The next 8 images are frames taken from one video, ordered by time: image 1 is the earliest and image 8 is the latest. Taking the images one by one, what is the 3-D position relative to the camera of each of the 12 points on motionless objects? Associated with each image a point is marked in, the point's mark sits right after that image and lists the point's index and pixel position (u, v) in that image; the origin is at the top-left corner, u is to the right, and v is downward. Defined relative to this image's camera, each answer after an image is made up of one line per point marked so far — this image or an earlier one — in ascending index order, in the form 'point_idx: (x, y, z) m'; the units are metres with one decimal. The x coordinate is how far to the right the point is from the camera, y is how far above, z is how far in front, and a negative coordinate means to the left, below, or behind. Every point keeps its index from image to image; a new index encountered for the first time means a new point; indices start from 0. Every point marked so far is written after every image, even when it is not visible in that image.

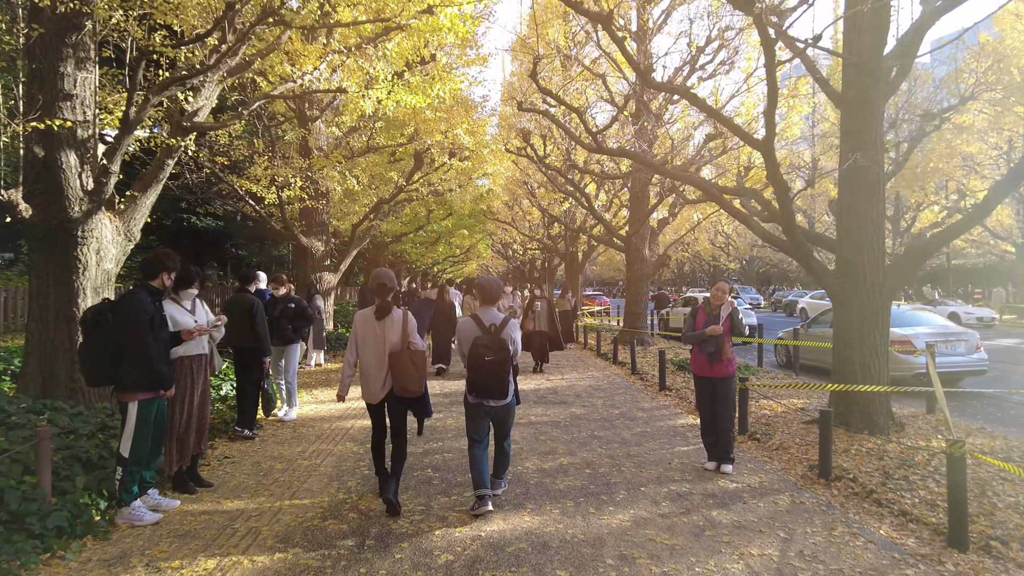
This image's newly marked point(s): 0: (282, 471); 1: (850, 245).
0: (-1.7, -1.3, +4.9) m
1: (+3.2, +0.4, +6.4) m
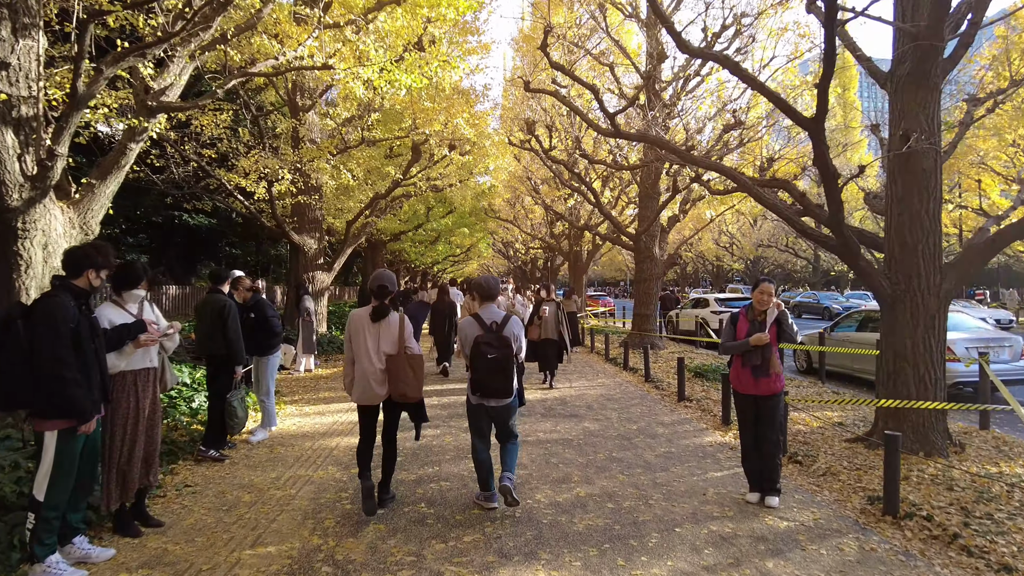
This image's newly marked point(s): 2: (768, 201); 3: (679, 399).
0: (-1.6, -1.3, +4.2) m
1: (+3.2, +0.4, +5.6) m
2: (+2.3, +0.8, +6.1) m
3: (+2.0, -1.3, +7.9) m
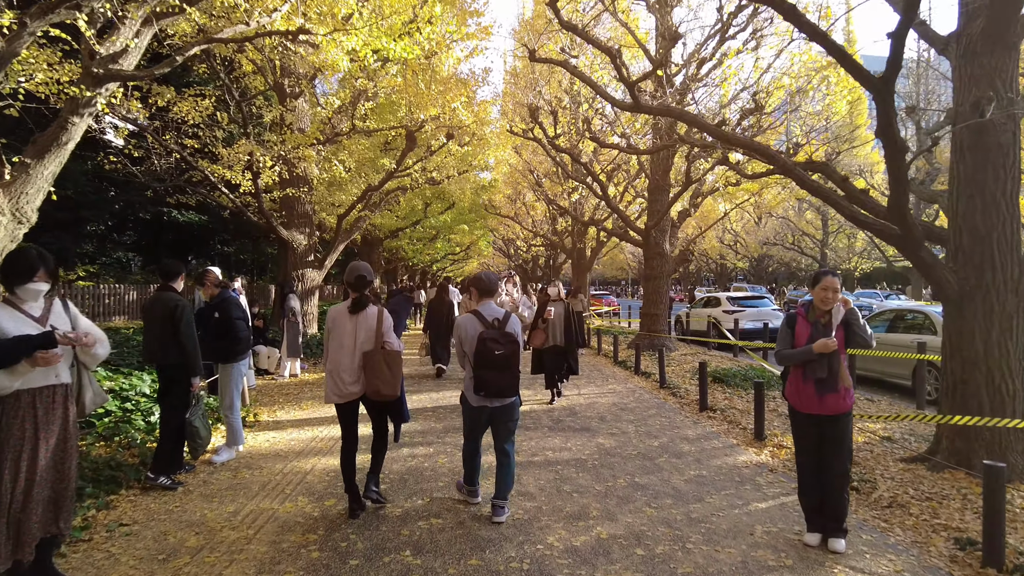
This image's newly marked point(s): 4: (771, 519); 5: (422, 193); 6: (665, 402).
0: (-1.6, -1.3, +3.4) m
1: (+3.2, +0.4, +4.8) m
2: (+2.4, +0.8, +5.3) m
3: (+2.0, -1.3, +7.1) m
4: (+1.5, -1.4, +4.0) m
5: (-2.3, +2.5, +17.7) m
6: (+1.7, -1.3, +7.7) m
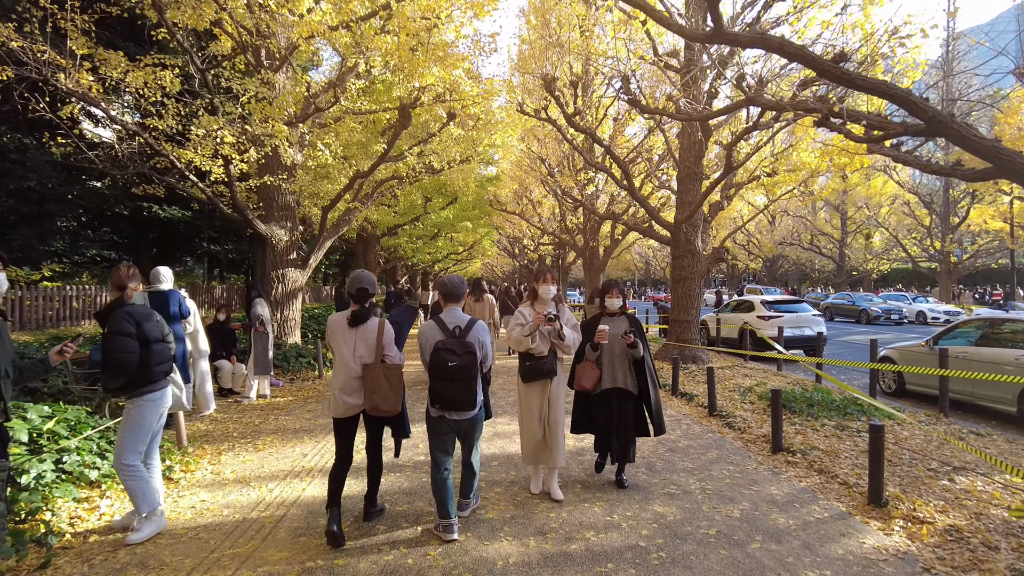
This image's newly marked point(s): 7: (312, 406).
0: (-1.5, -1.3, +1.7) m
1: (+3.4, +0.4, +3.2) m
2: (+2.5, +0.8, +3.7) m
3: (+2.1, -1.3, +5.5) m
4: (+1.7, -1.4, +2.4) m
5: (-2.1, +2.5, +16.1) m
6: (+1.9, -1.3, +6.0) m
7: (-2.2, -1.3, +7.6) m
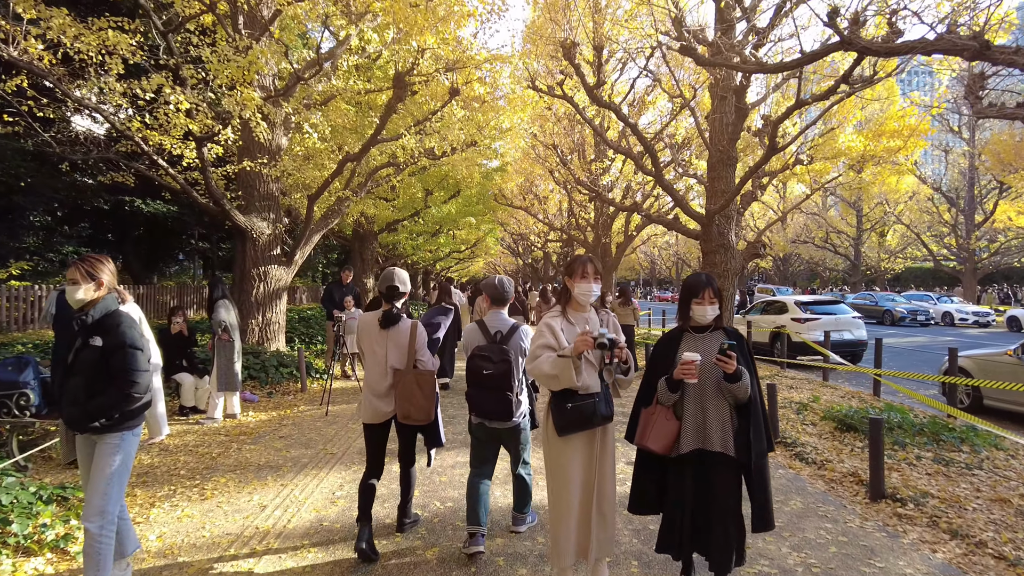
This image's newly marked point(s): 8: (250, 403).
0: (-1.3, -1.3, +0.4) m
1: (+3.5, +0.4, +1.9) m
2: (+2.6, +0.8, +2.4) m
3: (+2.3, -1.3, +4.2) m
4: (+1.8, -1.4, +1.1) m
5: (-2.0, +2.5, +14.8) m
6: (+2.0, -1.3, +4.7) m
7: (-2.1, -1.3, +6.3) m
8: (-2.9, -1.3, +7.6) m
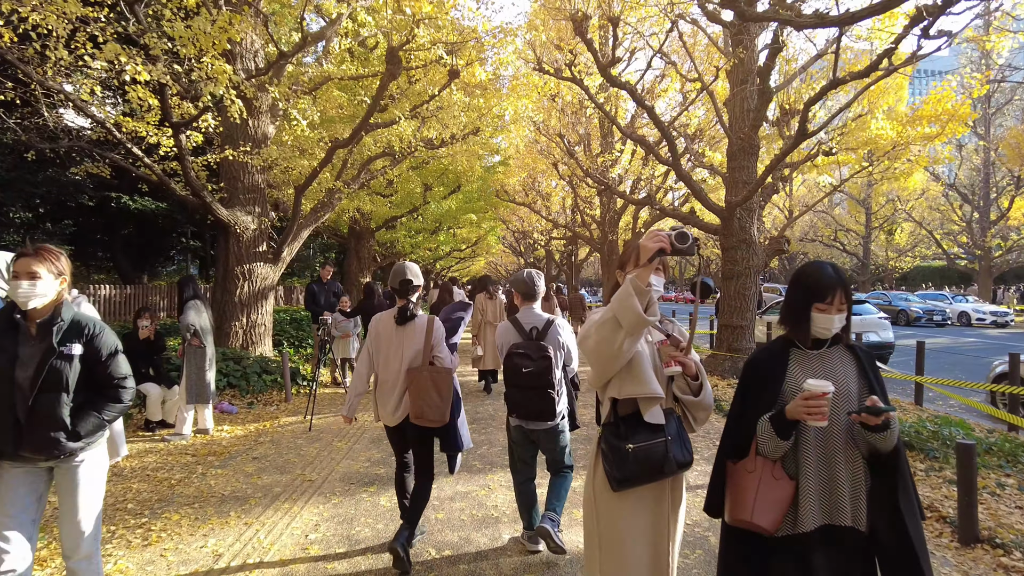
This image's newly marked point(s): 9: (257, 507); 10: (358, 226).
0: (-1.3, -1.3, -0.3) m
1: (+3.6, +0.4, +1.1) m
2: (+2.7, +0.8, +1.6) m
3: (+2.3, -1.3, +3.4) m
4: (+1.9, -1.4, +0.3) m
5: (-1.9, +2.5, +14.0) m
6: (+2.1, -1.3, +4.0) m
7: (-2.0, -1.3, +5.6) m
8: (-2.9, -1.3, +6.8) m
9: (-1.5, -1.3, +4.1) m
10: (-4.0, +1.6, +17.6) m
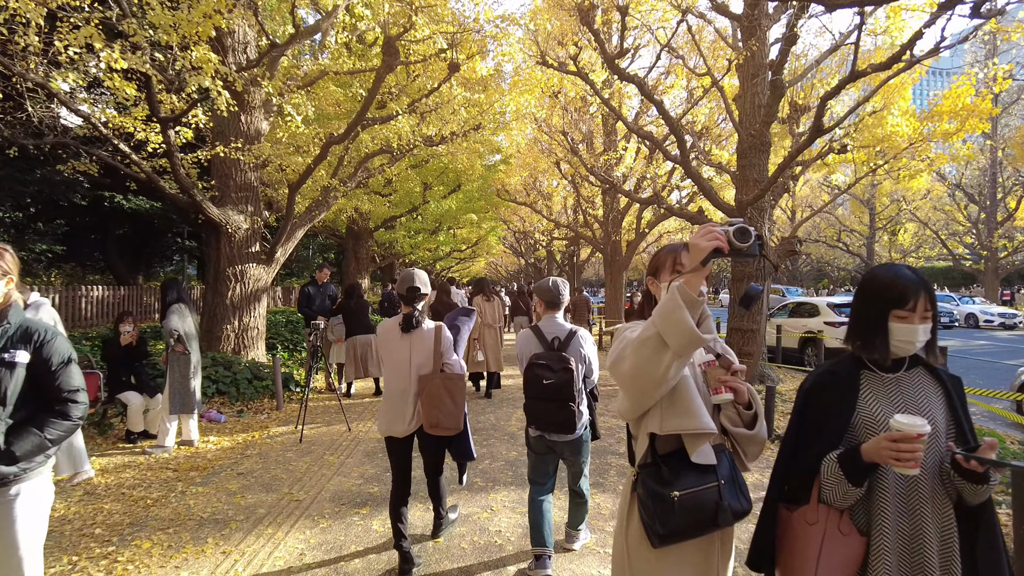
0: (-1.2, -1.3, -0.7) m
1: (+3.6, +0.4, +0.7) m
2: (+2.7, +0.8, +1.2) m
3: (+2.4, -1.3, +3.0) m
4: (+1.9, -1.4, -0.1) m
5: (-1.9, +2.5, +13.7) m
6: (+2.1, -1.3, +3.6) m
7: (-2.0, -1.3, +5.2) m
8: (-2.8, -1.3, +6.5) m
9: (-1.5, -1.3, +3.7) m
10: (-4.0, +1.6, +17.3) m
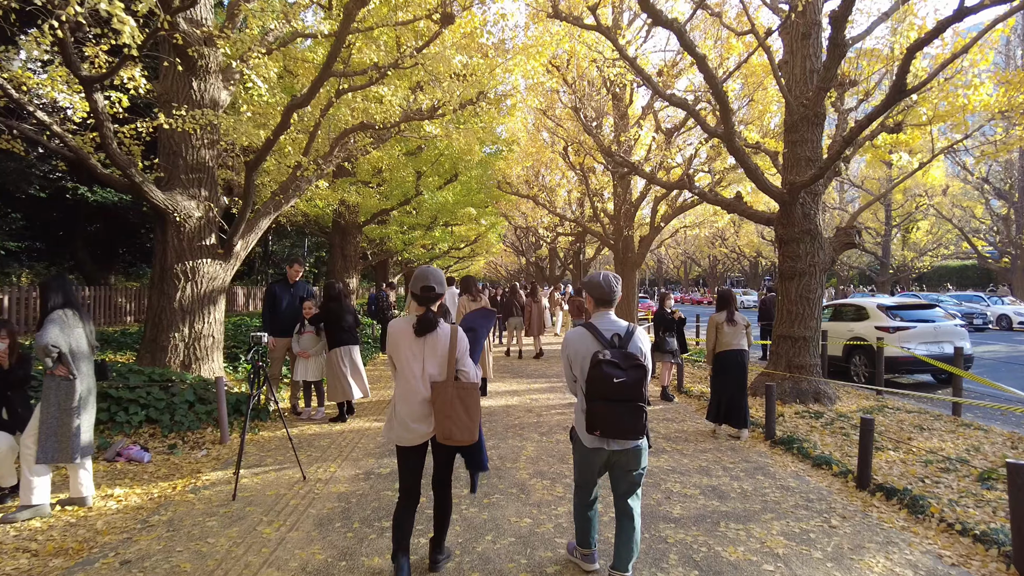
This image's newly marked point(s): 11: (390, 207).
0: (-1.2, -1.3, -2.3) m
1: (+3.7, +0.4, -0.8) m
2: (+2.8, +0.8, -0.3) m
3: (+2.4, -1.3, +1.5) m
4: (+2.0, -1.4, -1.6) m
5: (-1.8, +2.5, +12.1) m
6: (+2.2, -1.3, +2.1) m
7: (-1.9, -1.3, +3.6) m
8: (-2.8, -1.3, +4.9) m
9: (-1.4, -1.3, +2.2) m
10: (-3.9, +1.6, +15.7) m
11: (-2.7, +1.8, +15.0) m
